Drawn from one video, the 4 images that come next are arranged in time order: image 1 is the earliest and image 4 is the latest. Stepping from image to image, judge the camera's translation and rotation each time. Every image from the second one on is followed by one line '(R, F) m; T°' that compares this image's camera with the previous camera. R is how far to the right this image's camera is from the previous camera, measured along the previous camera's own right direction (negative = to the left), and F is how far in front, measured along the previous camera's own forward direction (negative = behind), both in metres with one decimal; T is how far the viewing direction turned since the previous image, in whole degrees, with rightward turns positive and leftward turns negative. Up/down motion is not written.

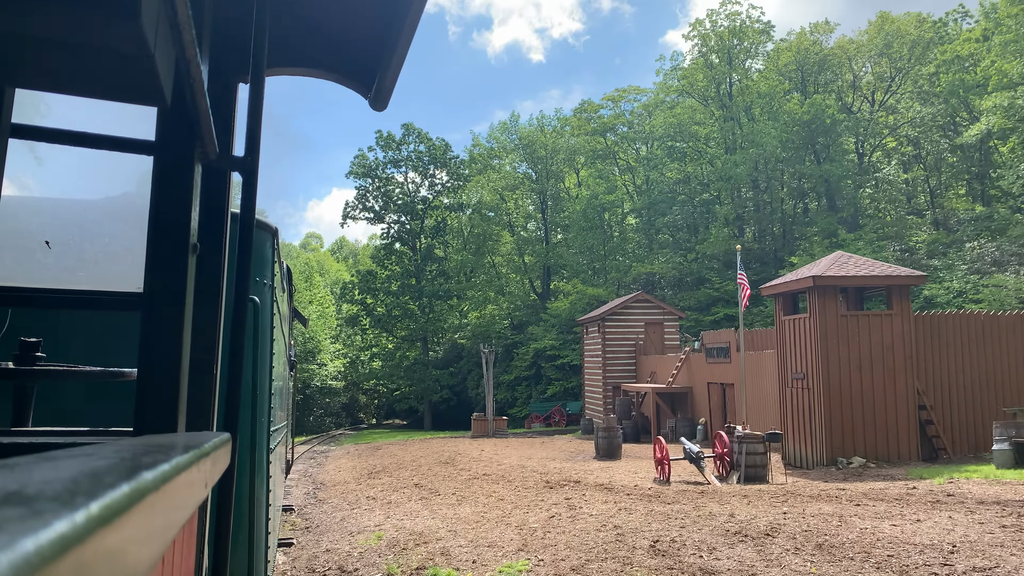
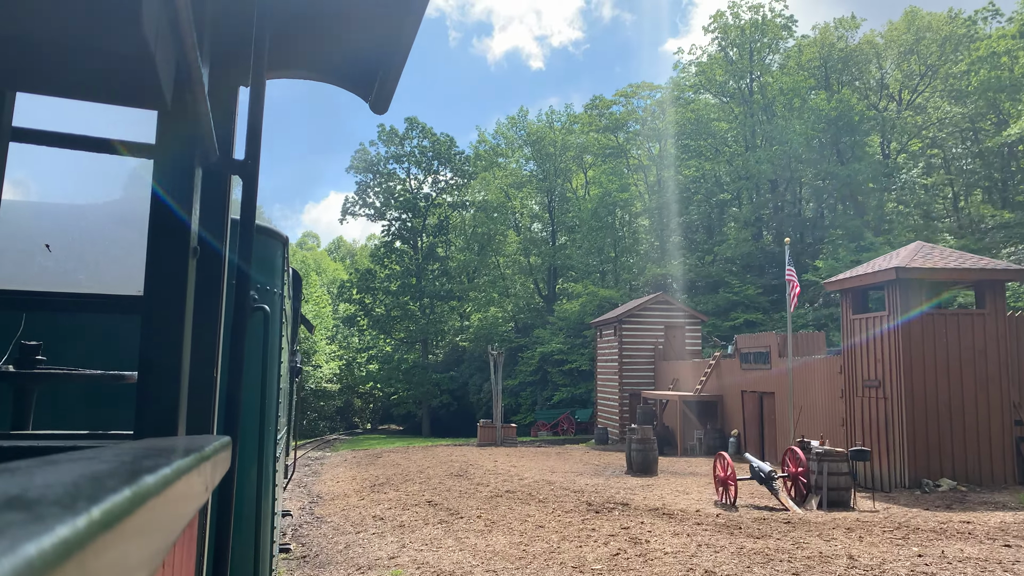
(-0.1, +0.4) m; 0°
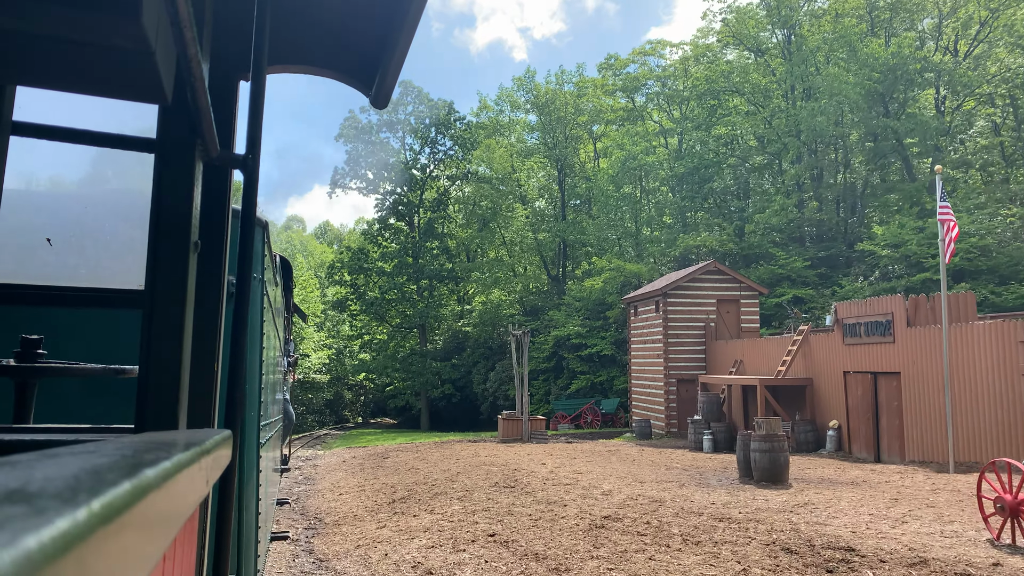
(-0.3, +0.9) m; +1°
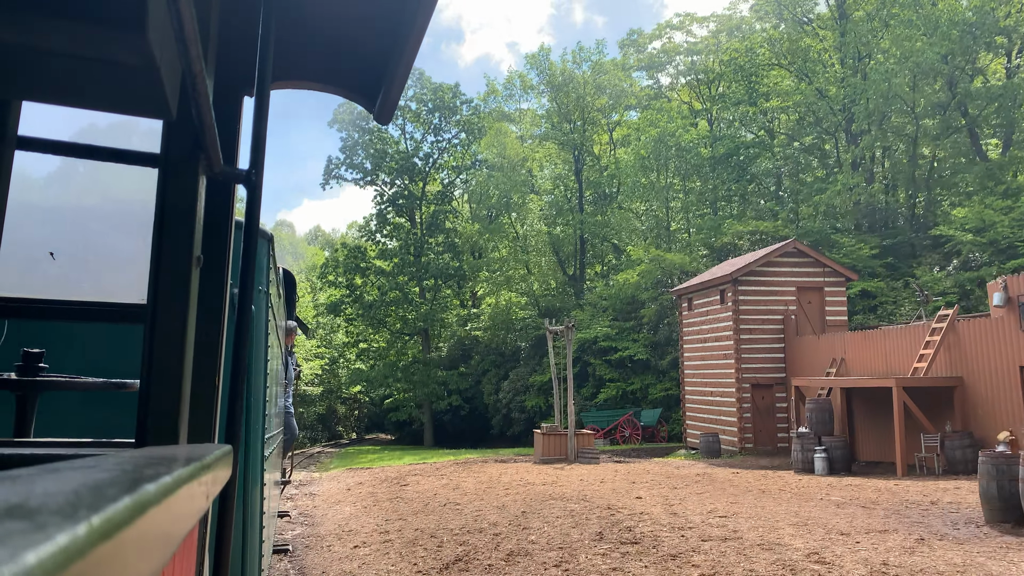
(-0.3, +0.9) m; +1°
